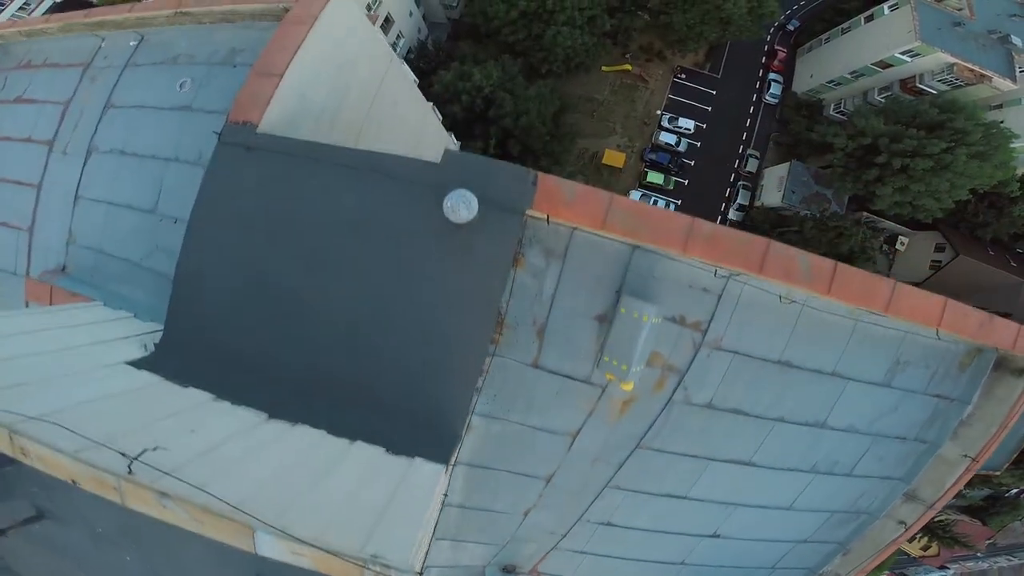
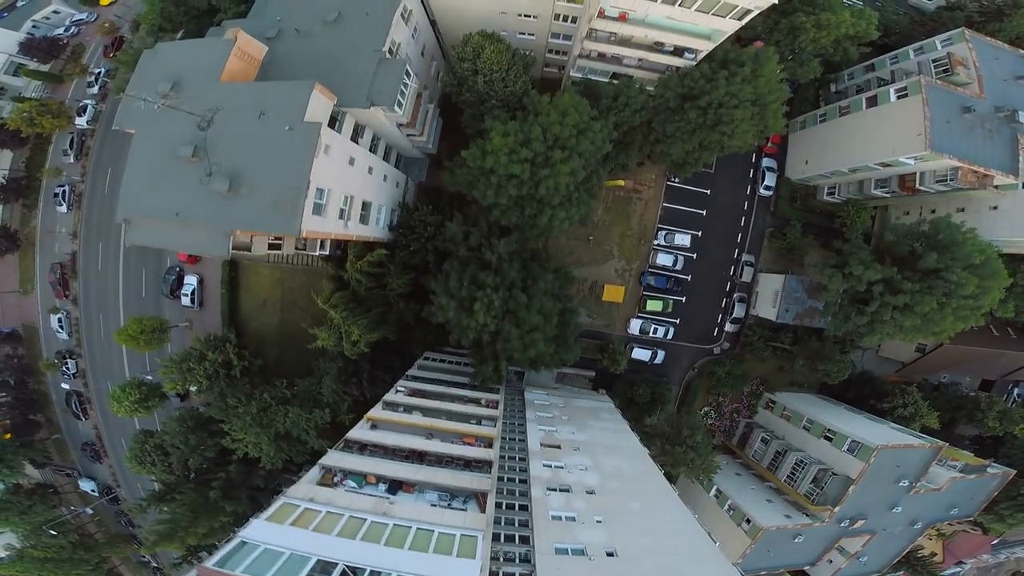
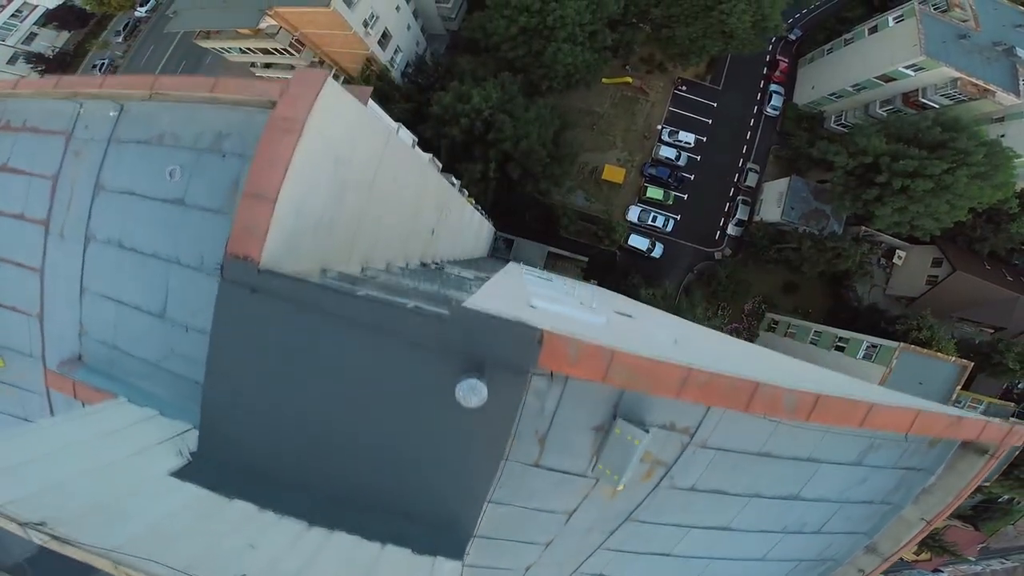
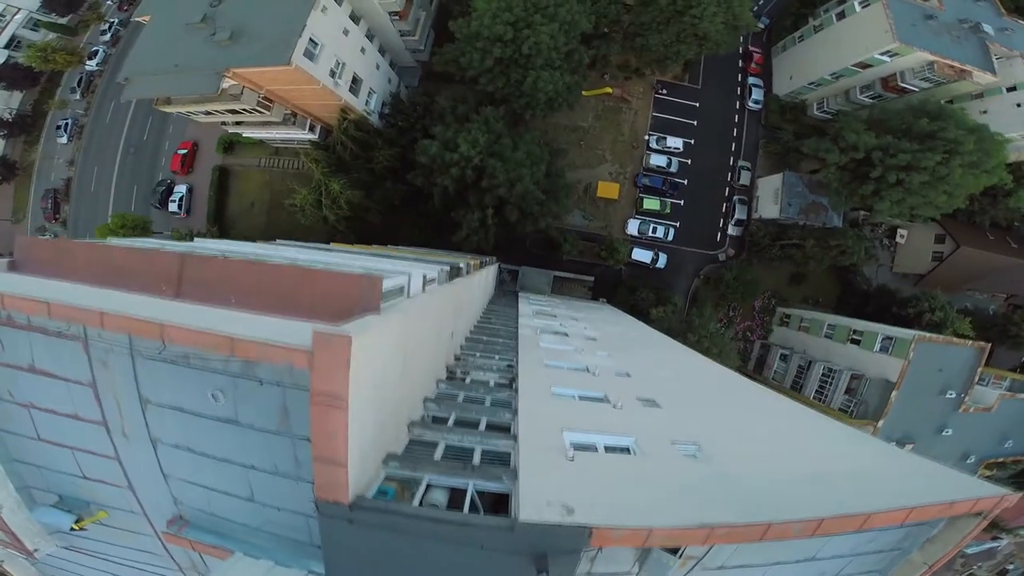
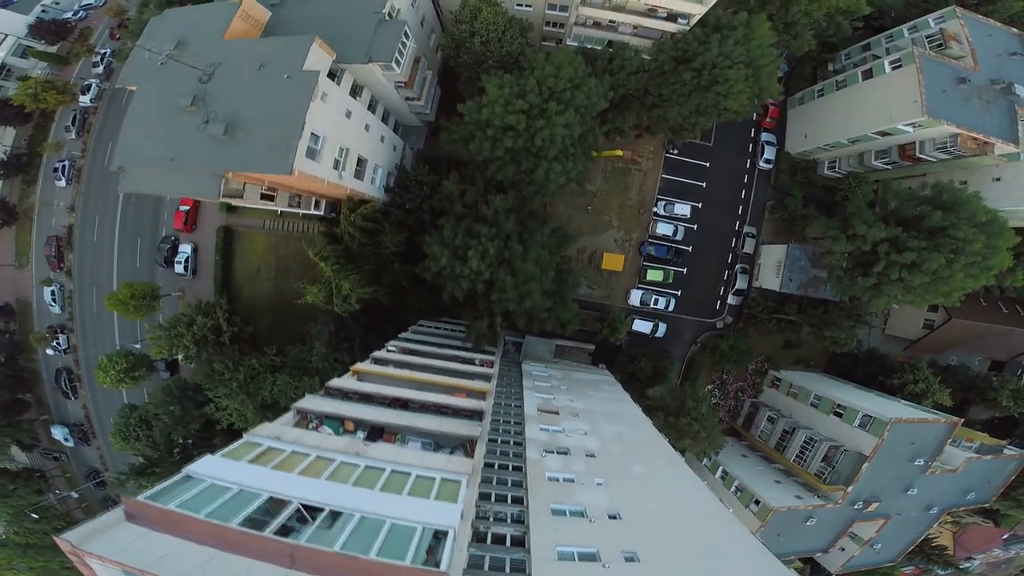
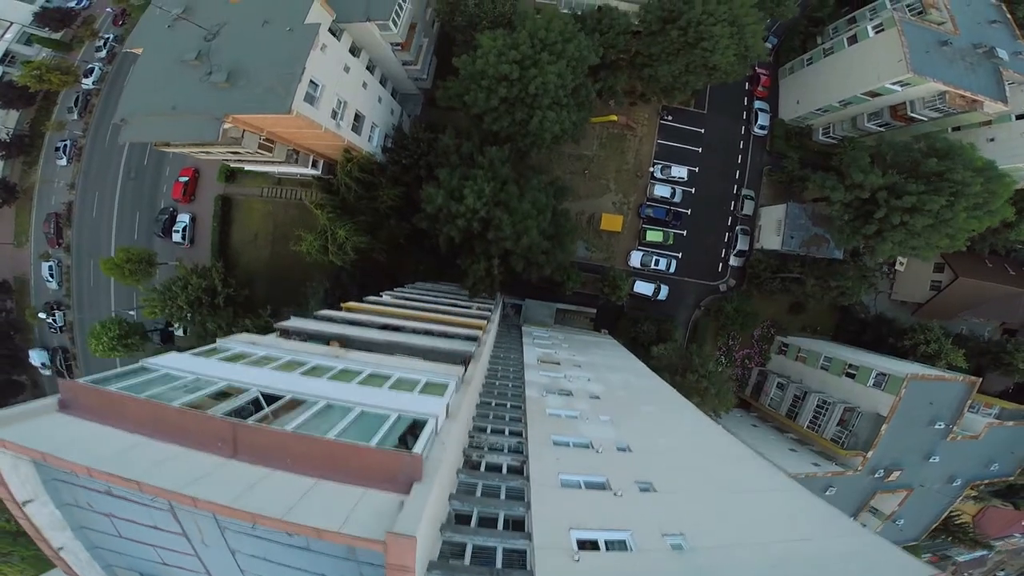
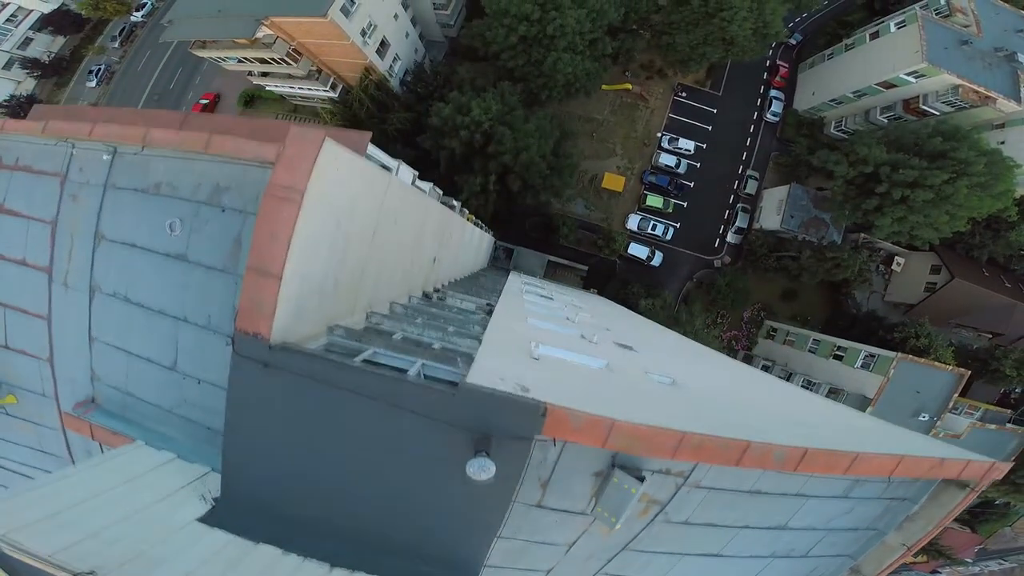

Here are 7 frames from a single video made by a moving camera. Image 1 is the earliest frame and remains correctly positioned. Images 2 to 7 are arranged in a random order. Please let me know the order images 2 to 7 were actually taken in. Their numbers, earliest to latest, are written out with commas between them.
3, 7, 4, 6, 5, 2
